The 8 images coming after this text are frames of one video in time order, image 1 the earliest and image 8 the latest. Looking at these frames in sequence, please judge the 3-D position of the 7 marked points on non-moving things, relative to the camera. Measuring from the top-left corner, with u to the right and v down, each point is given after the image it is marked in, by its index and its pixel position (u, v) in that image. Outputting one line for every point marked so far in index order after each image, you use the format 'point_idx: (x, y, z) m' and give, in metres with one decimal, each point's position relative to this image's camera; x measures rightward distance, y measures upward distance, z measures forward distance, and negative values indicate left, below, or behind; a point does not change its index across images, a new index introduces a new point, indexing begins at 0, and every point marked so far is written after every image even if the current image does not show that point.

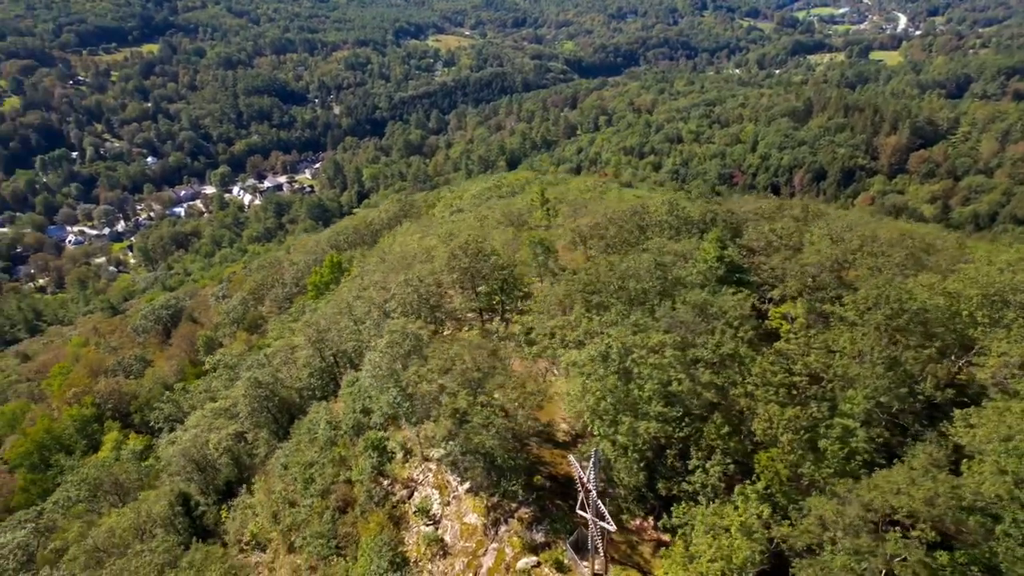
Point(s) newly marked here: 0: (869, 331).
0: (+9.8, -1.2, +18.3) m
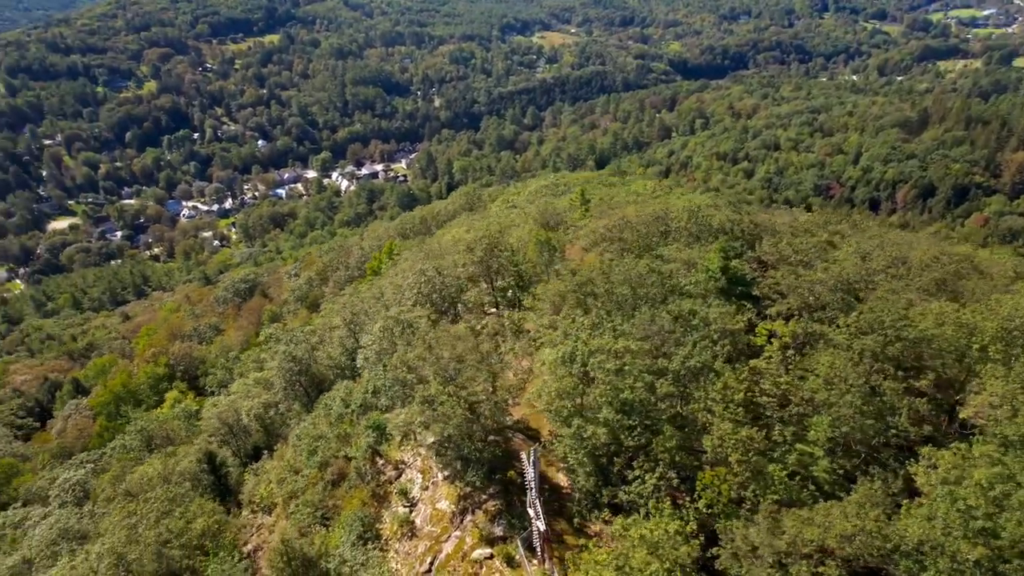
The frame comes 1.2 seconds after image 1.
0: (+8.9, -1.8, +17.2) m
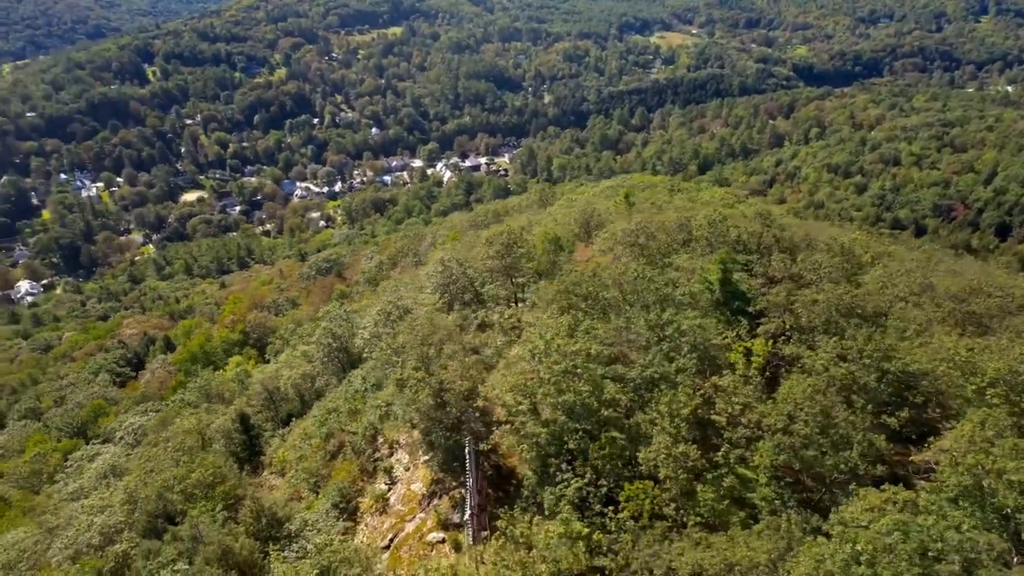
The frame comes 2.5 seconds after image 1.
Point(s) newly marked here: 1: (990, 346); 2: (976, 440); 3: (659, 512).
0: (+7.6, -2.4, +16.2) m
1: (+13.0, -1.6, +18.0) m
2: (+9.5, -3.1, +13.7) m
3: (+3.2, -4.8, +14.4) m
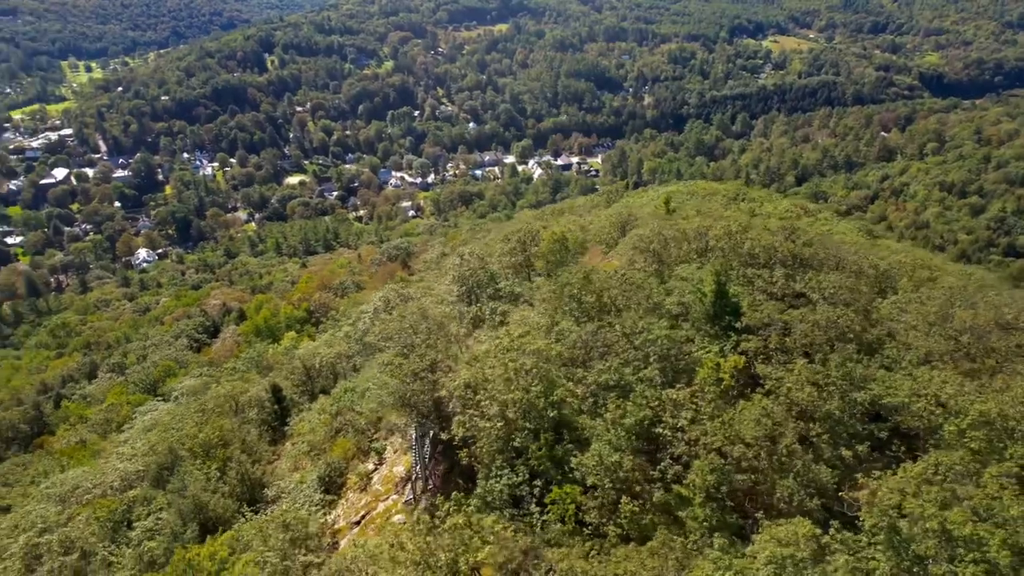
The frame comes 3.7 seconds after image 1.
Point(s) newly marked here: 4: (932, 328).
0: (+6.2, -2.8, +15.4) m
1: (+11.9, -2.4, +16.4) m
2: (+7.7, -3.7, +12.7) m
3: (+1.5, -4.9, +14.3) m
4: (+12.4, -1.1, +19.5) m
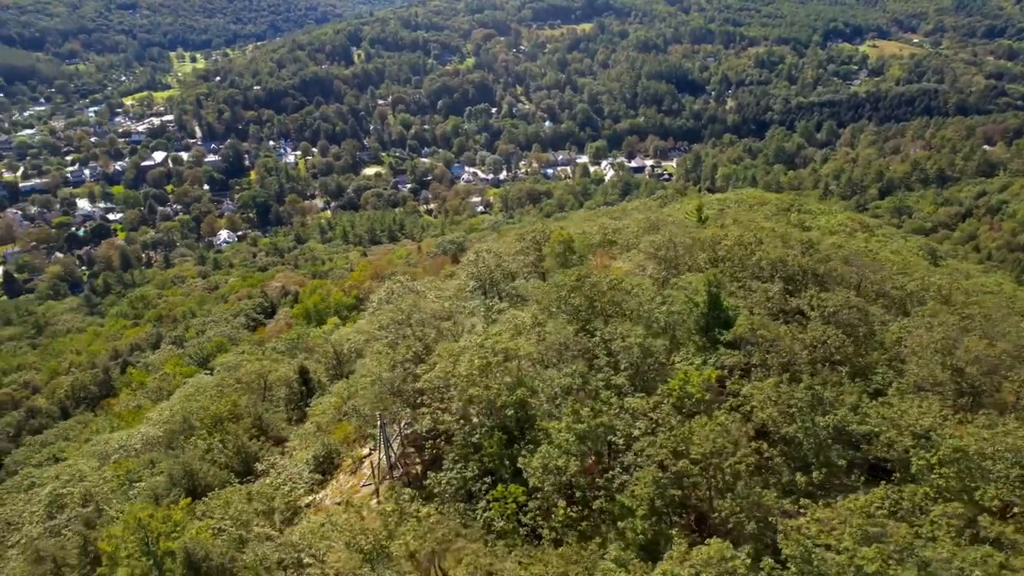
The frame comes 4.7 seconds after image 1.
0: (+5.1, -3.1, +15.0) m
1: (+10.8, -3.1, +15.3) m
2: (+6.2, -4.1, +12.1) m
3: (+0.2, -5.0, +14.4) m
4: (+11.7, -1.8, +18.3) m
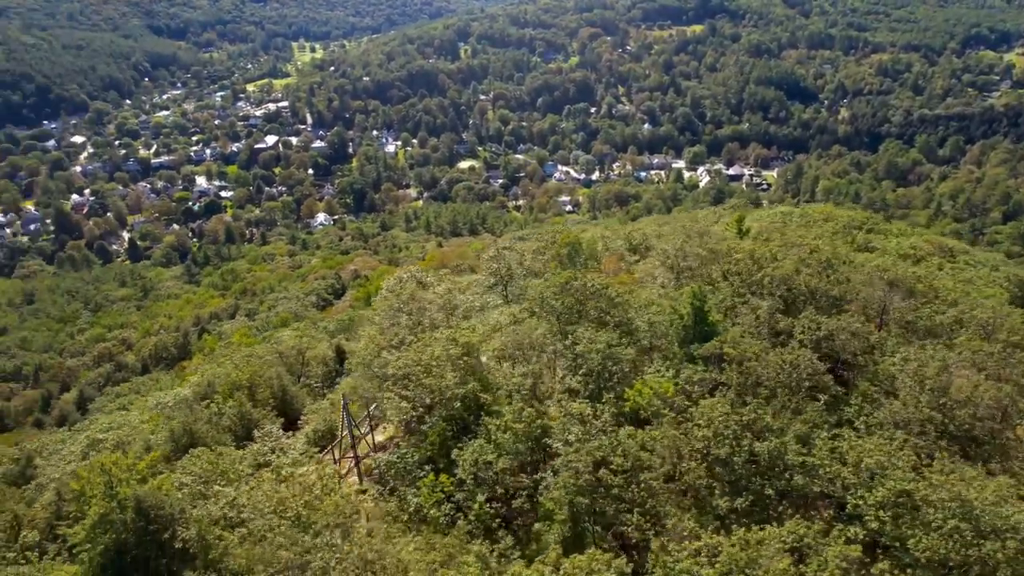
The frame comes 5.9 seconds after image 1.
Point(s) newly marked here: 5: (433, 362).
0: (+3.5, -3.4, +14.6) m
1: (+9.2, -3.8, +14.1) m
2: (+4.2, -4.5, +11.6) m
3: (-1.6, -4.8, +14.7) m
4: (+10.7, -2.7, +17.0) m
5: (-2.1, -1.9, +18.1) m
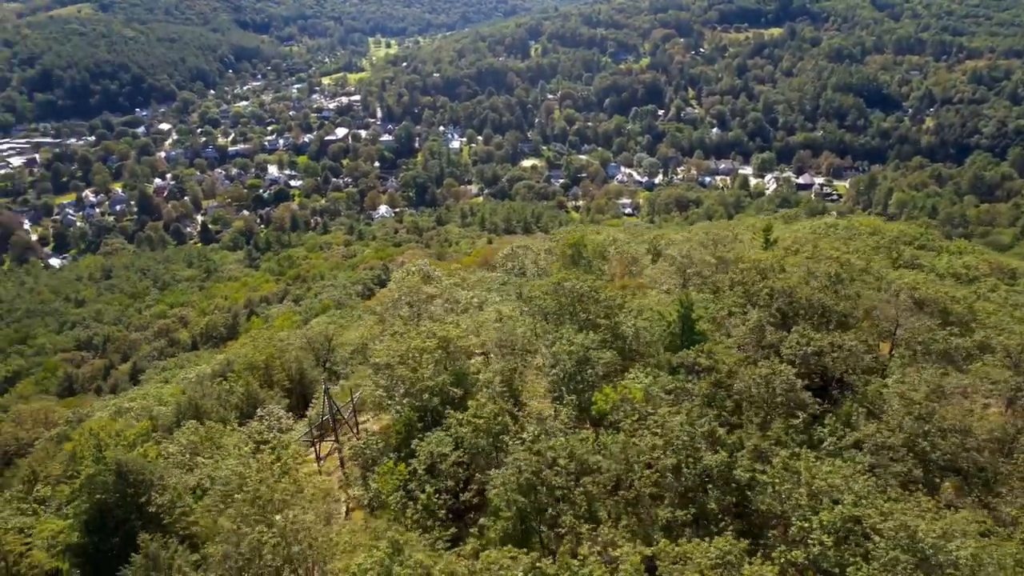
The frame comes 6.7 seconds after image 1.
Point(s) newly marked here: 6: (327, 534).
0: (+2.5, -3.5, +14.5) m
1: (+8.0, -4.2, +13.5) m
2: (+2.7, -4.6, +11.4) m
3: (-2.7, -4.7, +15.1) m
4: (+9.8, -3.1, +16.1) m
5: (-2.7, -1.8, +18.4) m
6: (-3.7, -5.0, +13.4) m
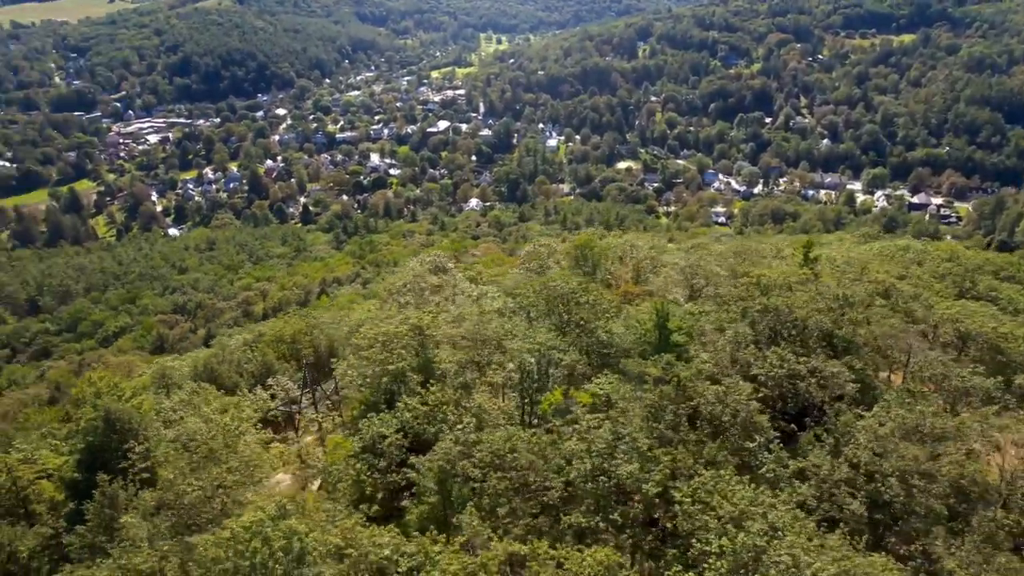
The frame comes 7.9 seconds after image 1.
0: (+0.8, -3.6, +14.5) m
1: (+6.1, -4.7, +12.6) m
2: (+0.5, -4.6, +11.4) m
3: (-4.3, -4.3, +15.8) m
4: (+8.3, -3.8, +15.0) m
5: (-3.6, -1.4, +19.1) m
6: (-5.5, -4.5, +14.3) m
